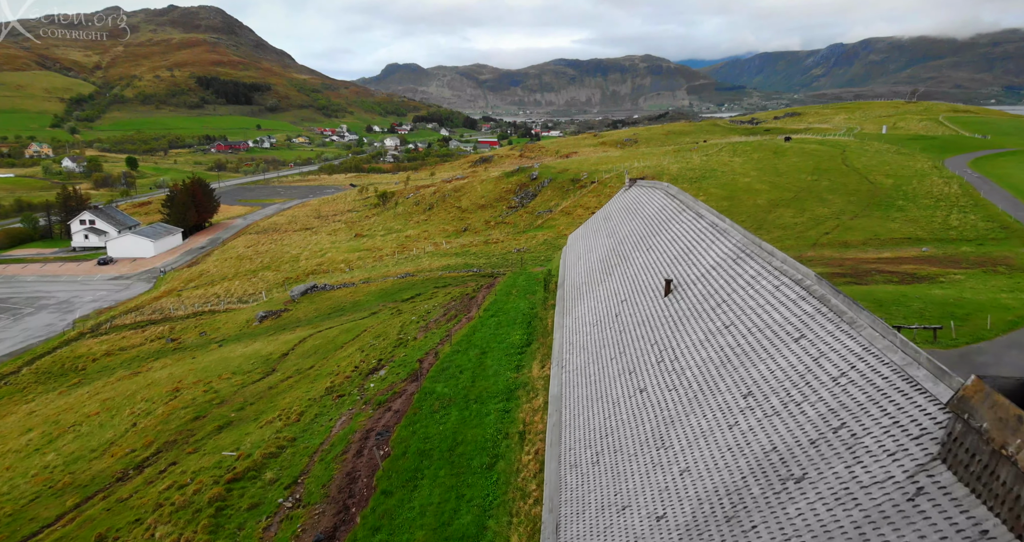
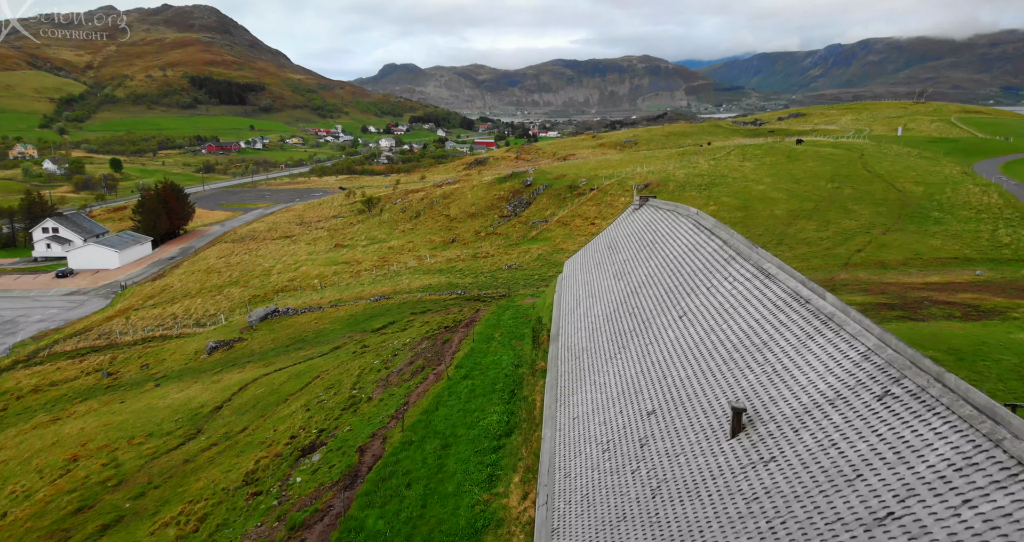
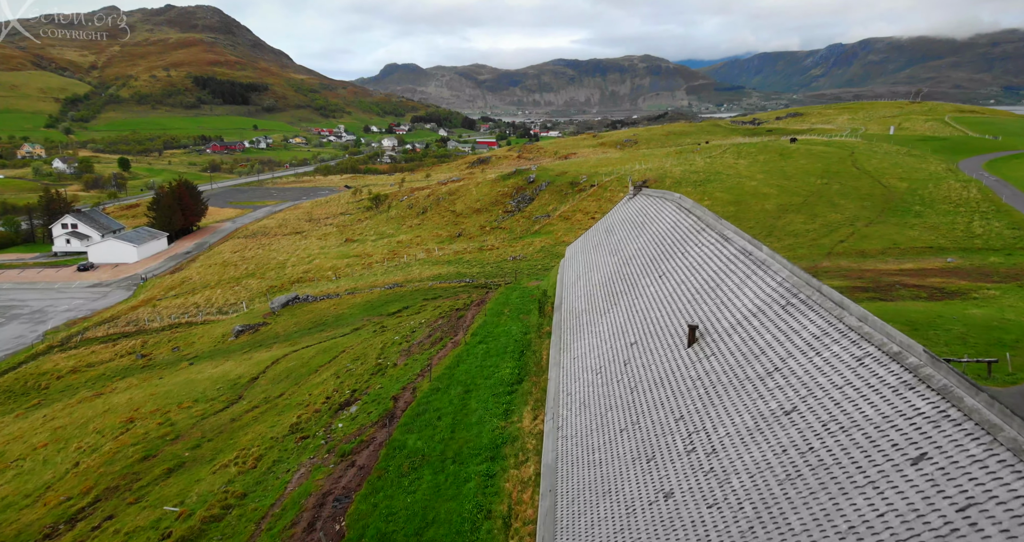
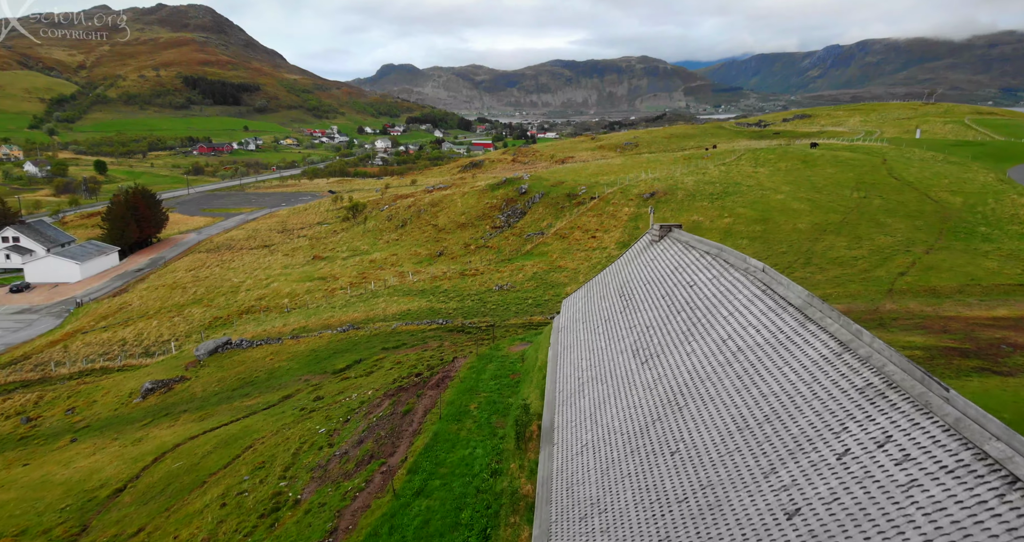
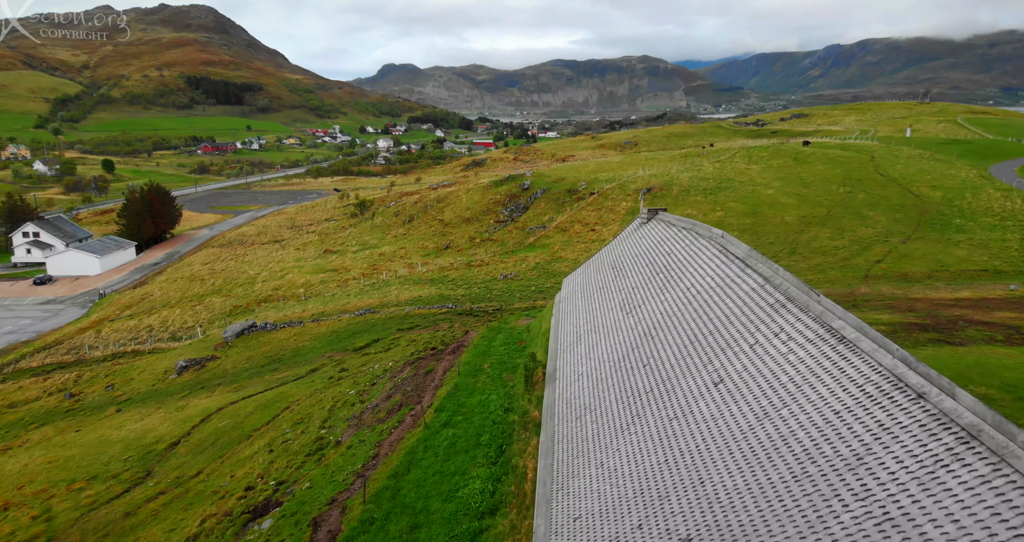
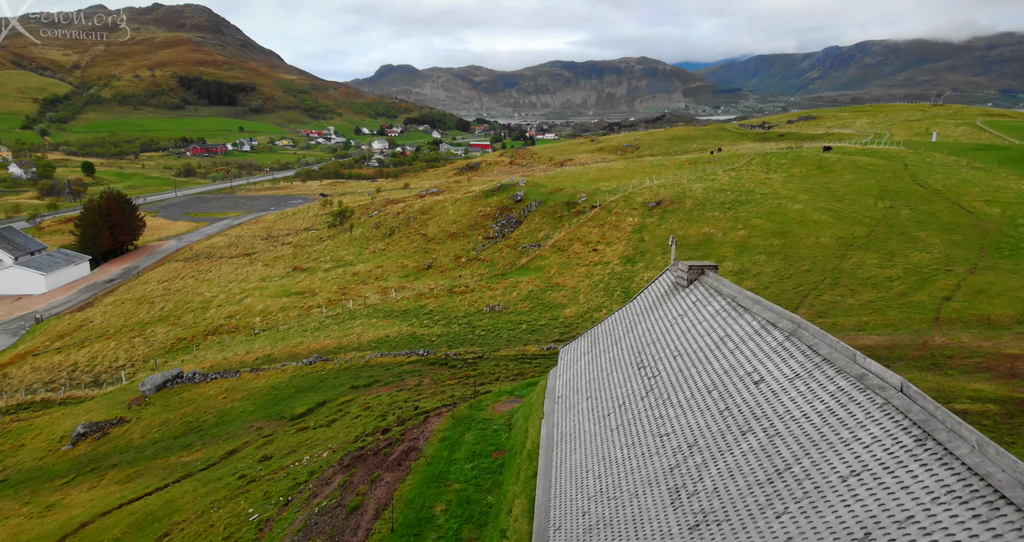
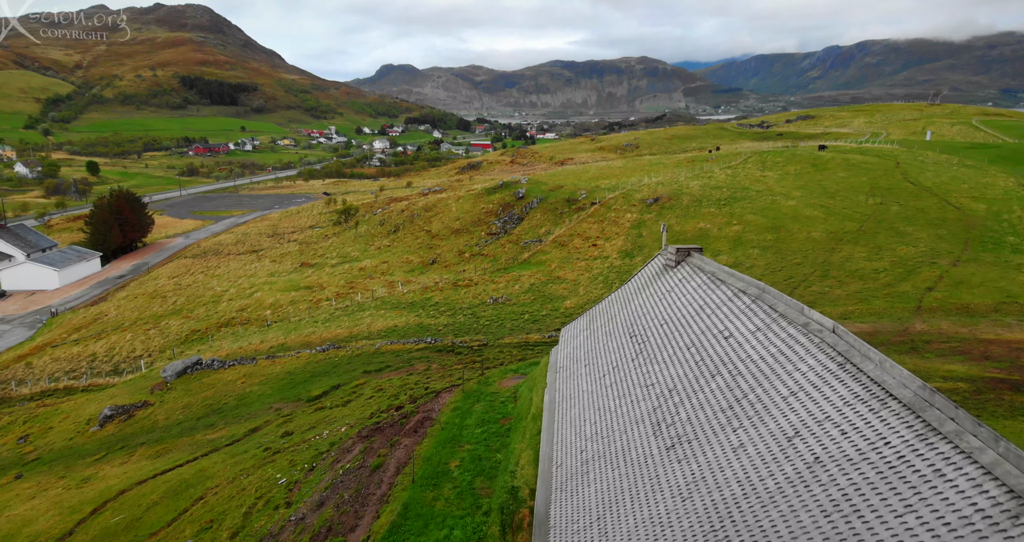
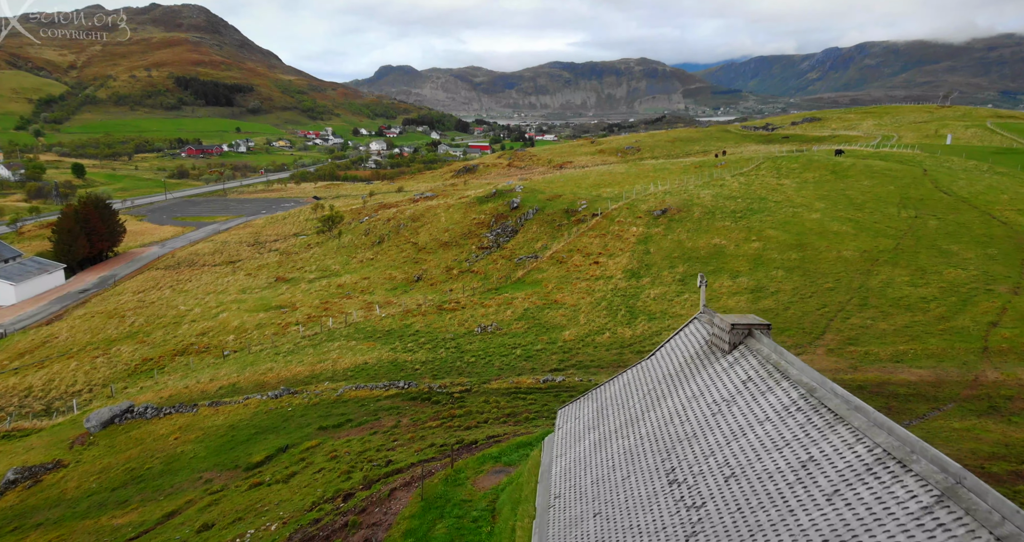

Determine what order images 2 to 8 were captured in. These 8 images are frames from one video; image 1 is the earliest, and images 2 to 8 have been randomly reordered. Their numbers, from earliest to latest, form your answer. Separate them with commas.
3, 2, 5, 4, 7, 6, 8
